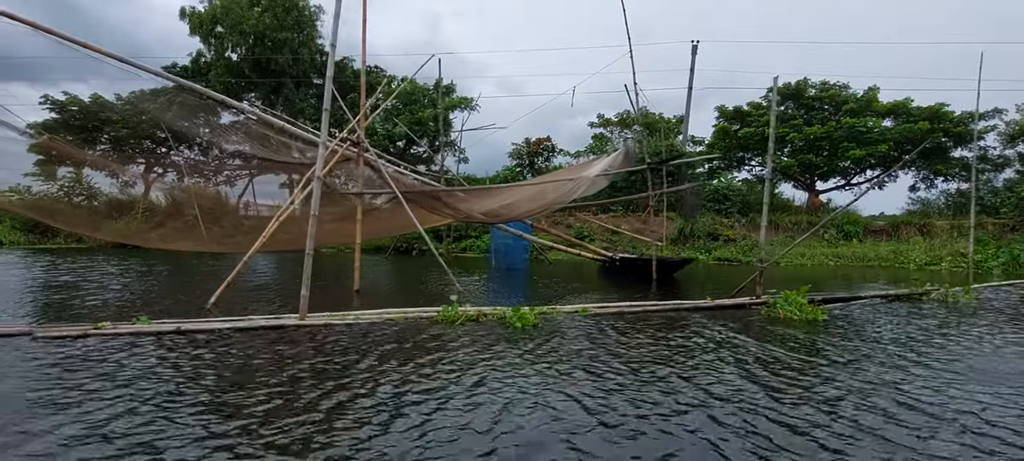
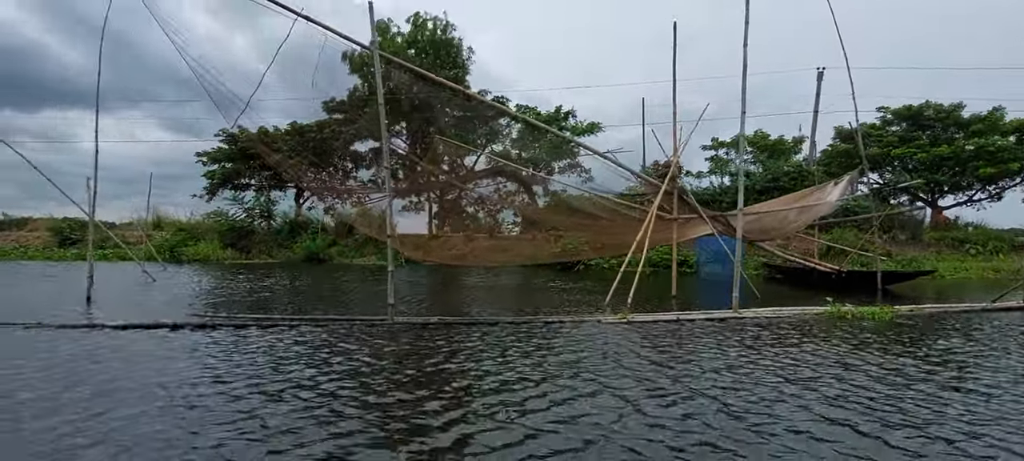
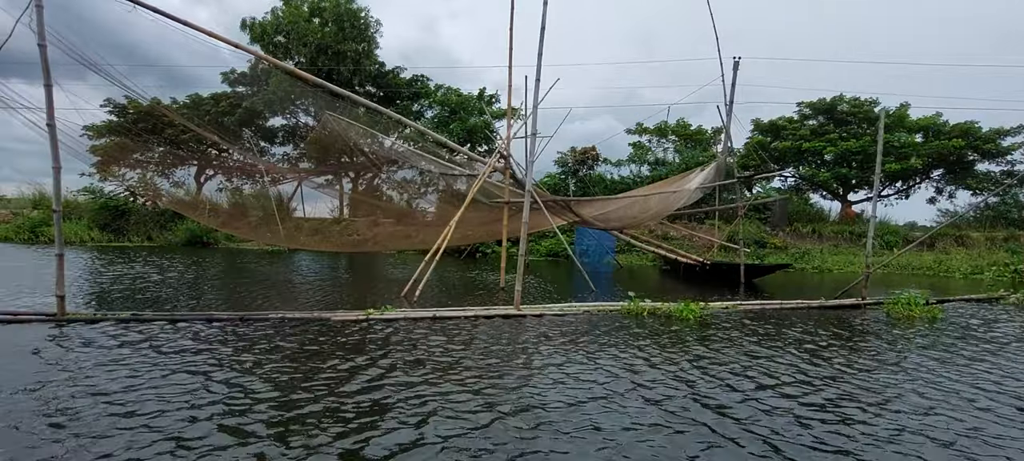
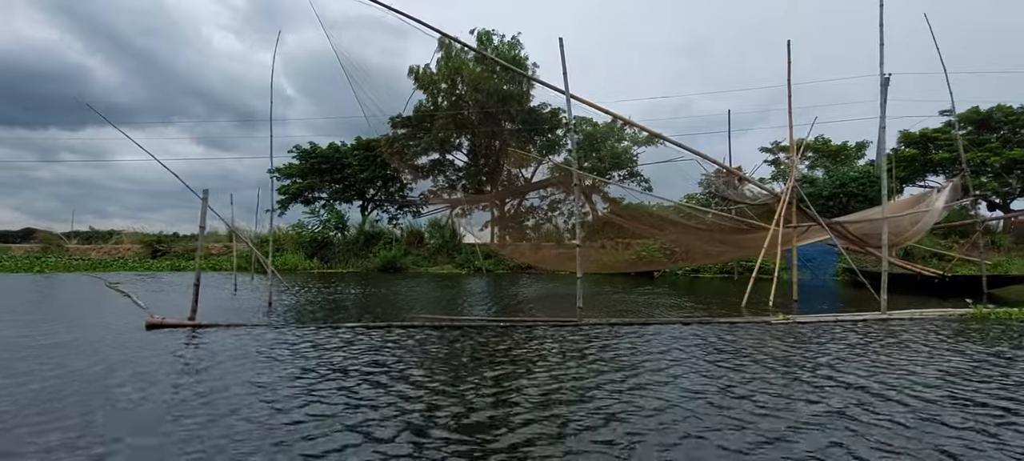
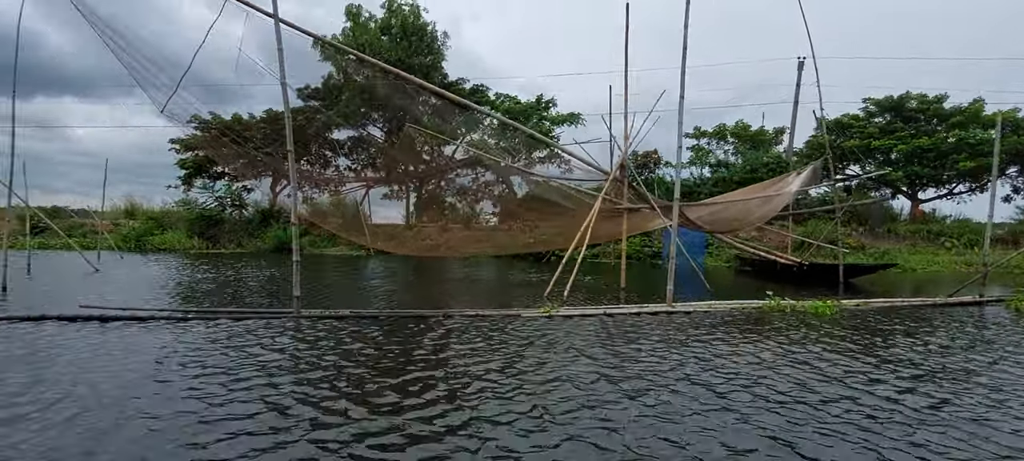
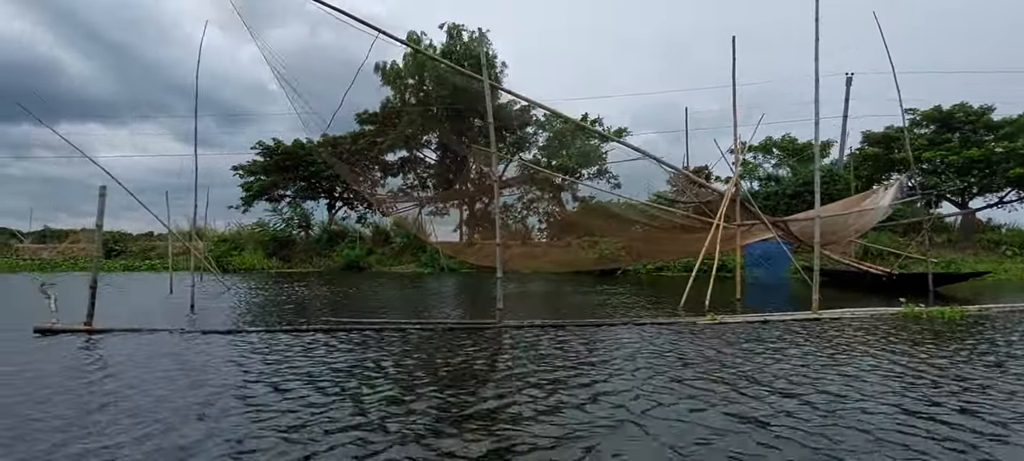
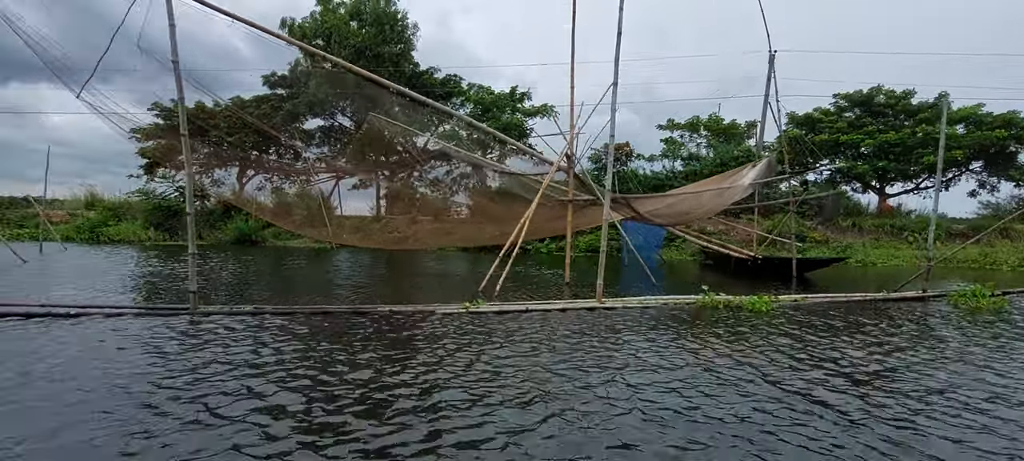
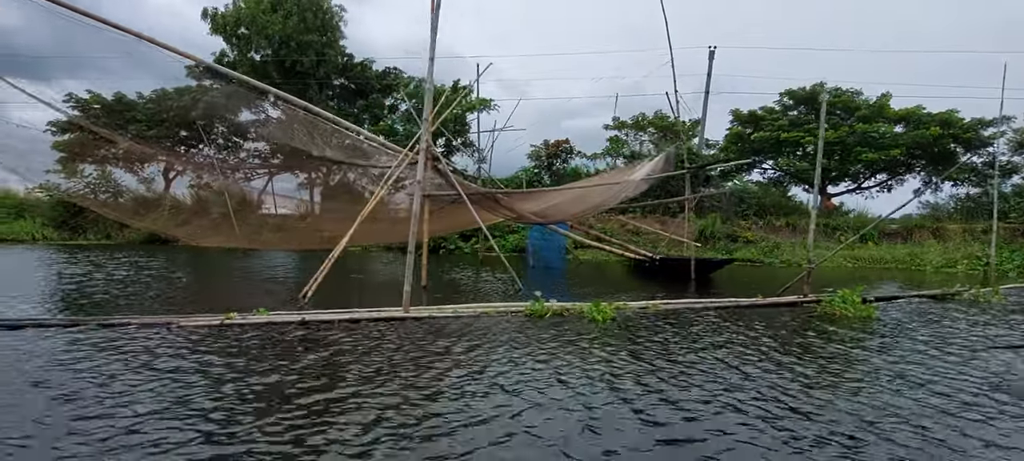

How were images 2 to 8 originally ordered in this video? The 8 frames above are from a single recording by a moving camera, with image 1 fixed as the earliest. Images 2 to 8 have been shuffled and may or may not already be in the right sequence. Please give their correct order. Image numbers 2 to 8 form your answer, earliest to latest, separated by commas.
8, 3, 7, 5, 2, 6, 4
